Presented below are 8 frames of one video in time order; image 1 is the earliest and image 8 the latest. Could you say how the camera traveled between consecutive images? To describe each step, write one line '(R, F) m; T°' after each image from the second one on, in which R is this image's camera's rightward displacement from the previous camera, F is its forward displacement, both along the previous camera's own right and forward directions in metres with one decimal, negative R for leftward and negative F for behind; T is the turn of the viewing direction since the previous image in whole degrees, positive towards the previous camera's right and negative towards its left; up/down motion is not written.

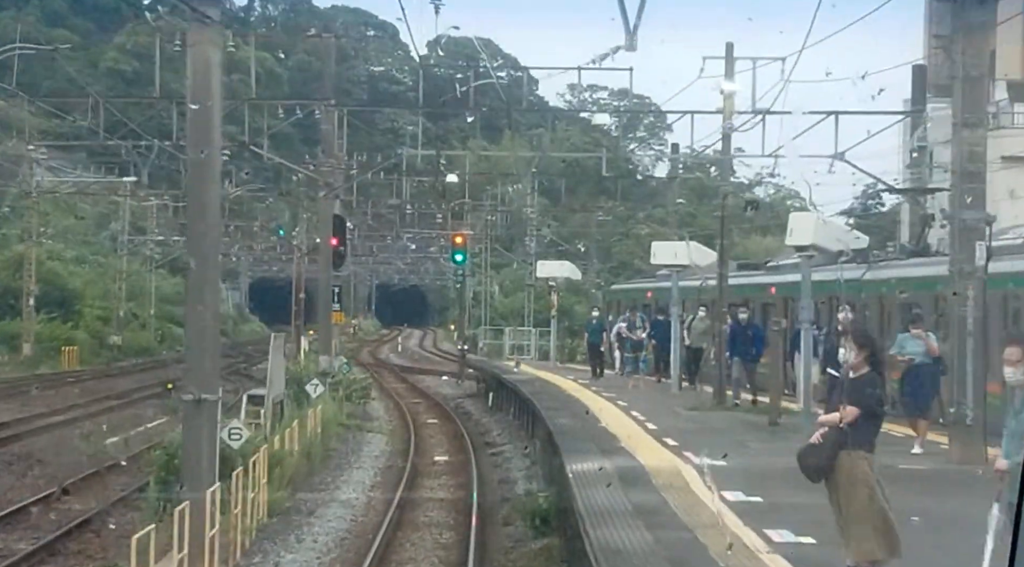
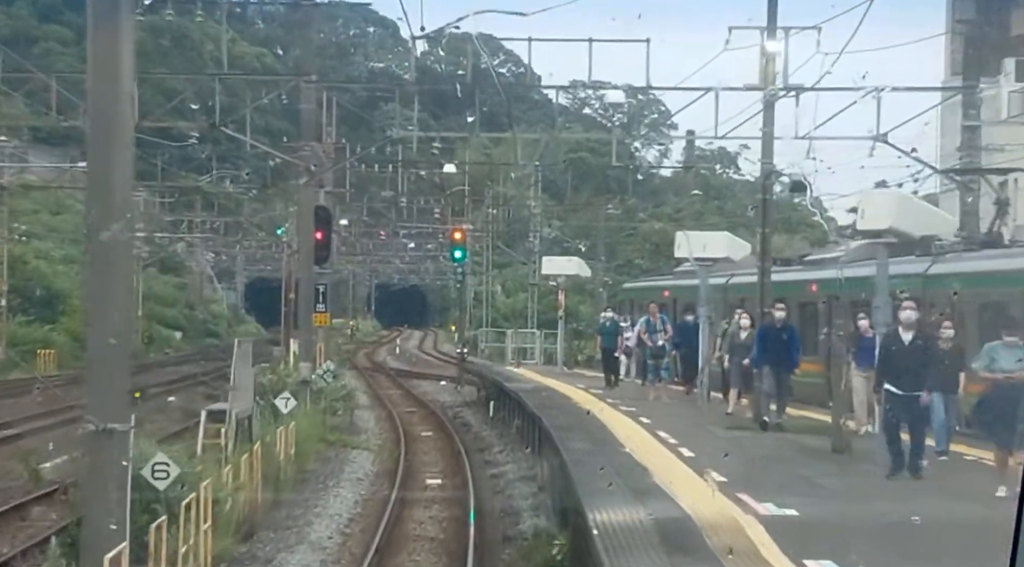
(0.0, +1.7) m; 0°
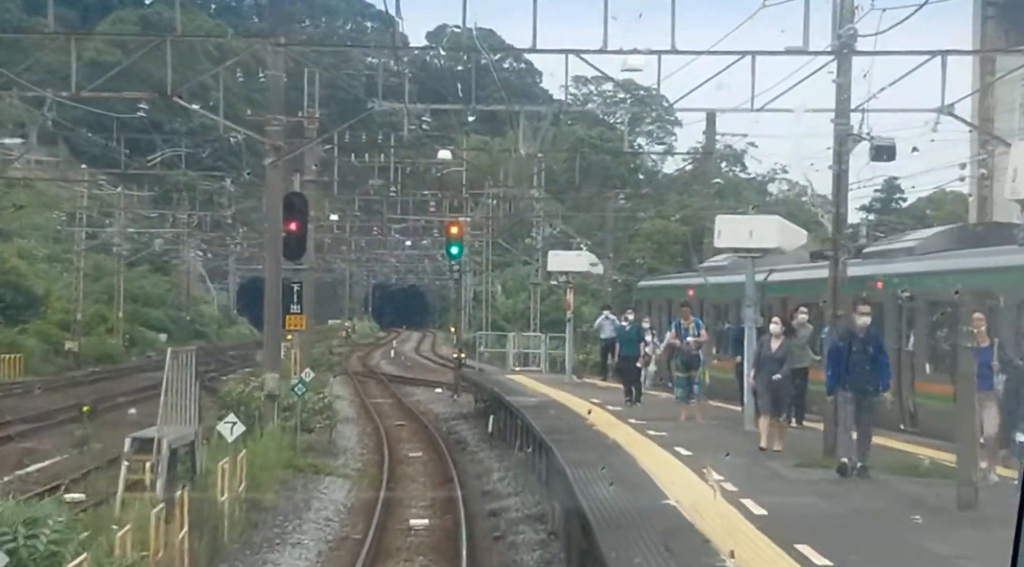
(0.0, +2.0) m; 0°
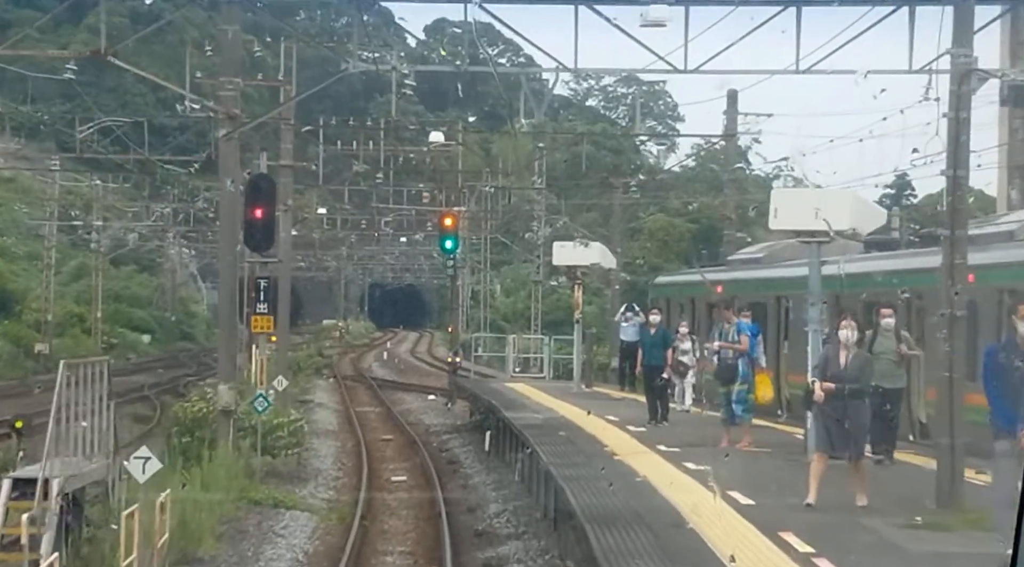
(0.0, +1.9) m; 0°
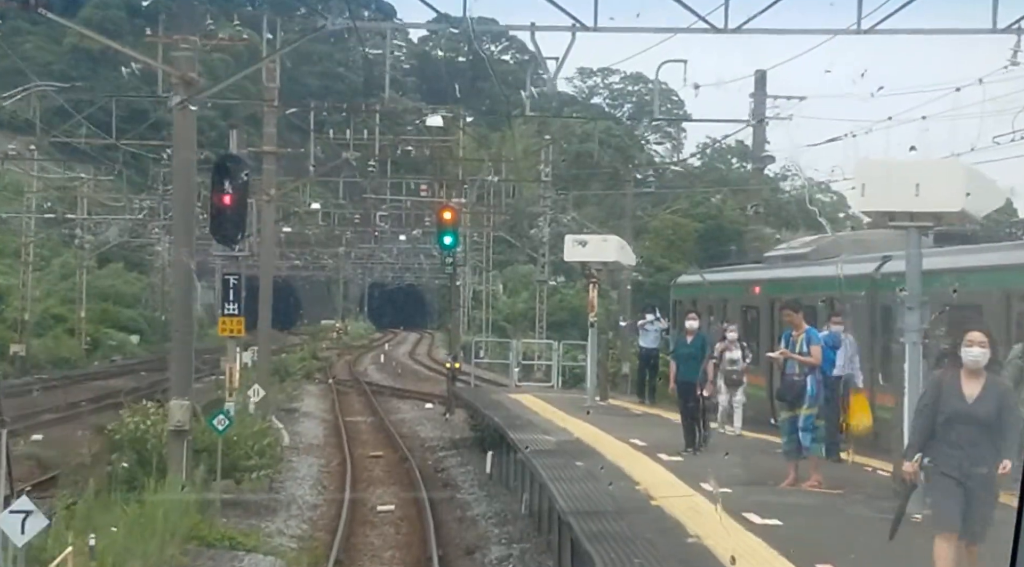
(0.0, +1.6) m; 0°
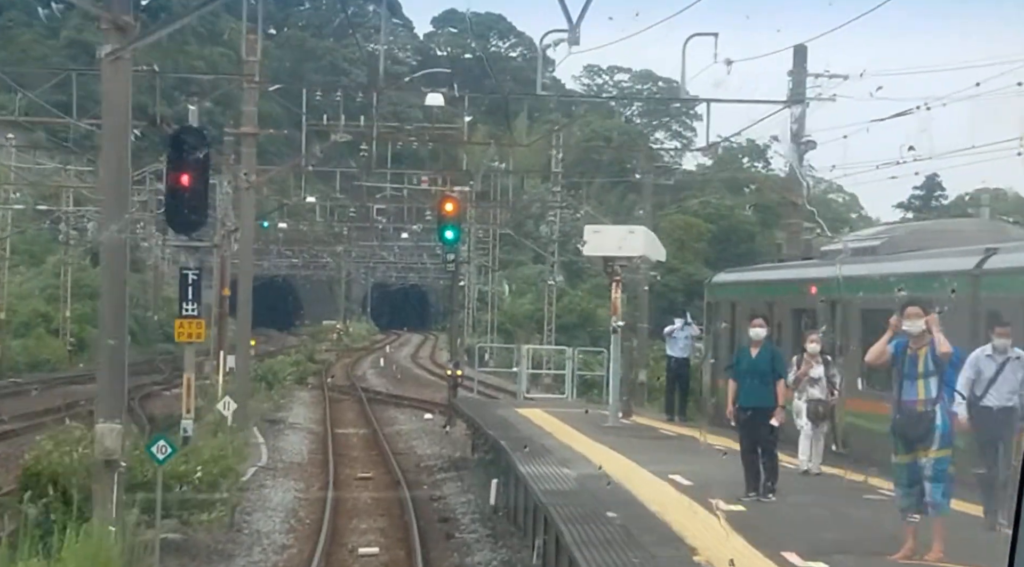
(0.0, +1.7) m; 0°
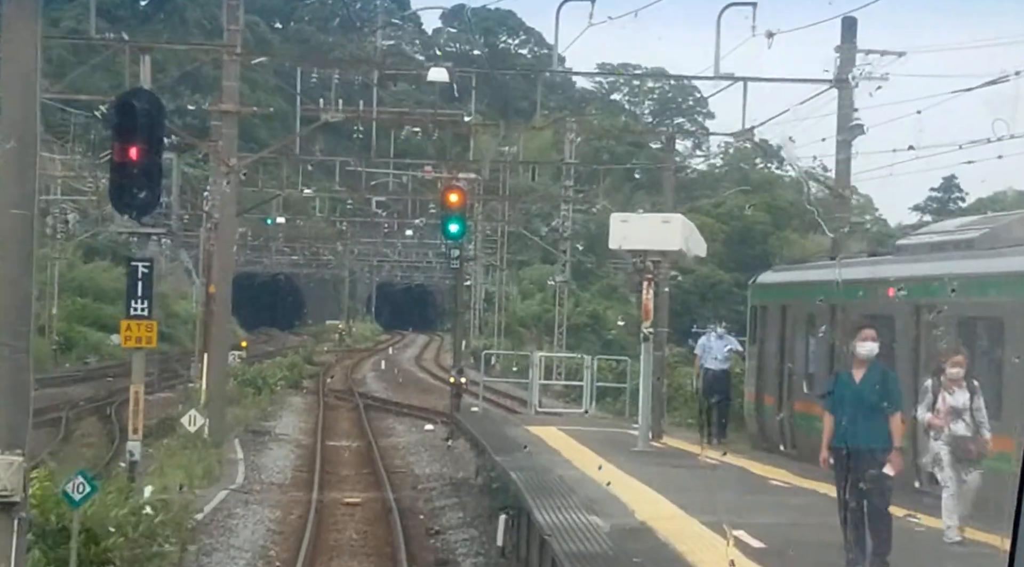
(0.0, +1.5) m; 0°
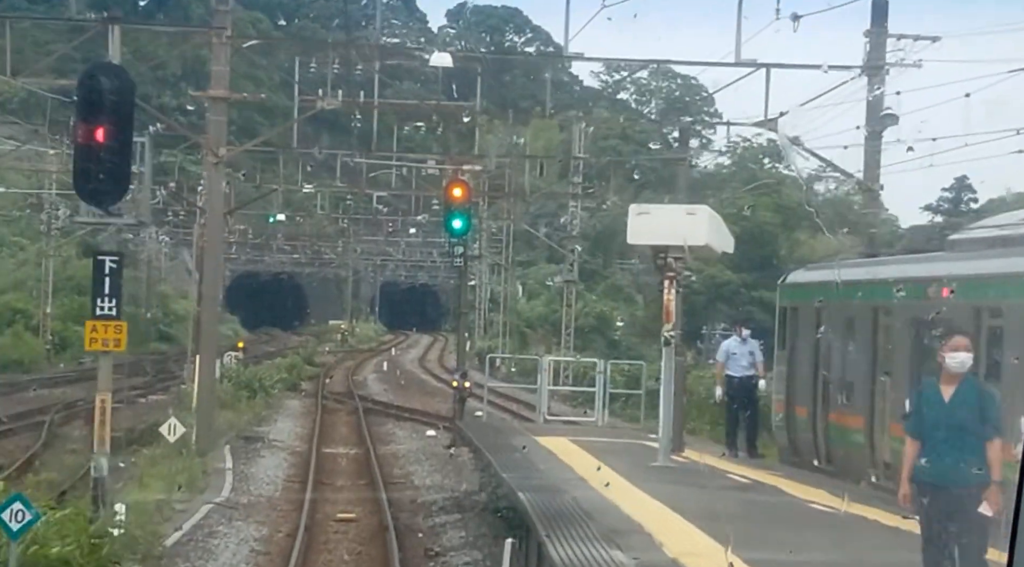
(0.0, +0.8) m; 0°
